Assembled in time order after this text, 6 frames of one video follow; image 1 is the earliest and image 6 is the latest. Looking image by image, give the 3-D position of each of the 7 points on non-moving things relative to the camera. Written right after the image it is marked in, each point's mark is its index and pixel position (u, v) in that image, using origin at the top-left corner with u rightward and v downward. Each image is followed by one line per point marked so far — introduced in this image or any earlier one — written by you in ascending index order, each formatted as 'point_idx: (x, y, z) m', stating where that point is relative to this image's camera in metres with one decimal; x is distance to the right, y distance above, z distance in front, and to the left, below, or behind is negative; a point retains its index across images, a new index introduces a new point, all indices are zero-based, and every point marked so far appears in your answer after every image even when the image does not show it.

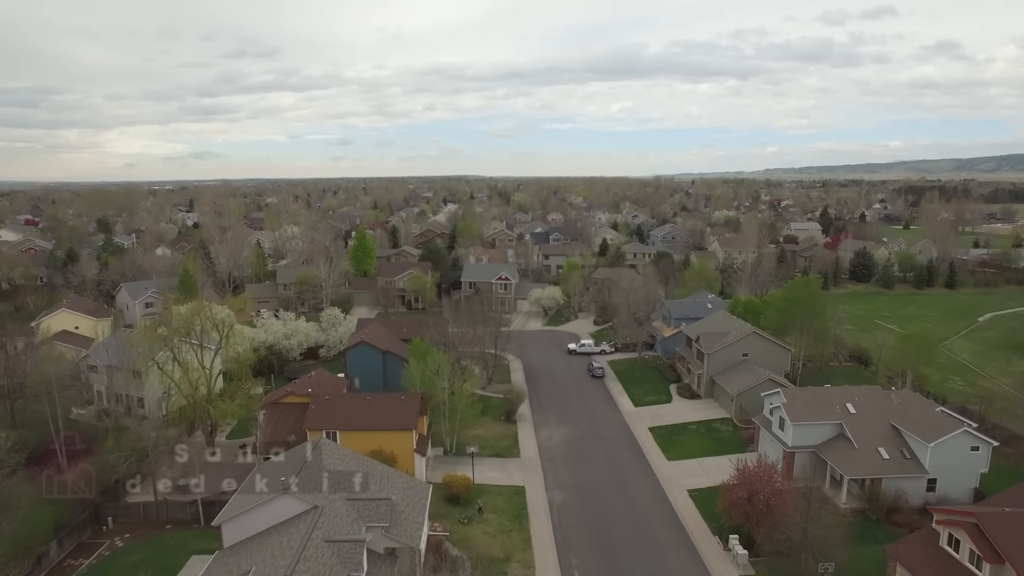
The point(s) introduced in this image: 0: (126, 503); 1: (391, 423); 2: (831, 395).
0: (-10.6, -5.9, +16.6) m
1: (-3.8, -4.2, +18.8) m
2: (+10.2, -3.4, +19.4) m
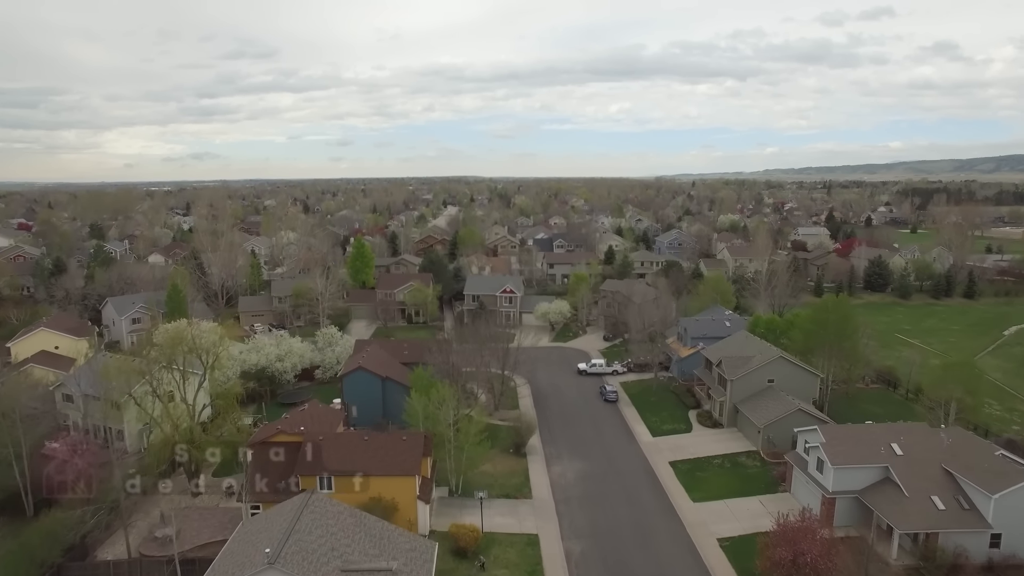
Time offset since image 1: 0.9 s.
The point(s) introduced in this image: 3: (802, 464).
0: (-10.2, -6.7, +14.8) m
1: (-3.4, -5.1, +17.0) m
2: (+10.5, -4.2, +17.6) m
3: (+8.9, -5.4, +18.5) m
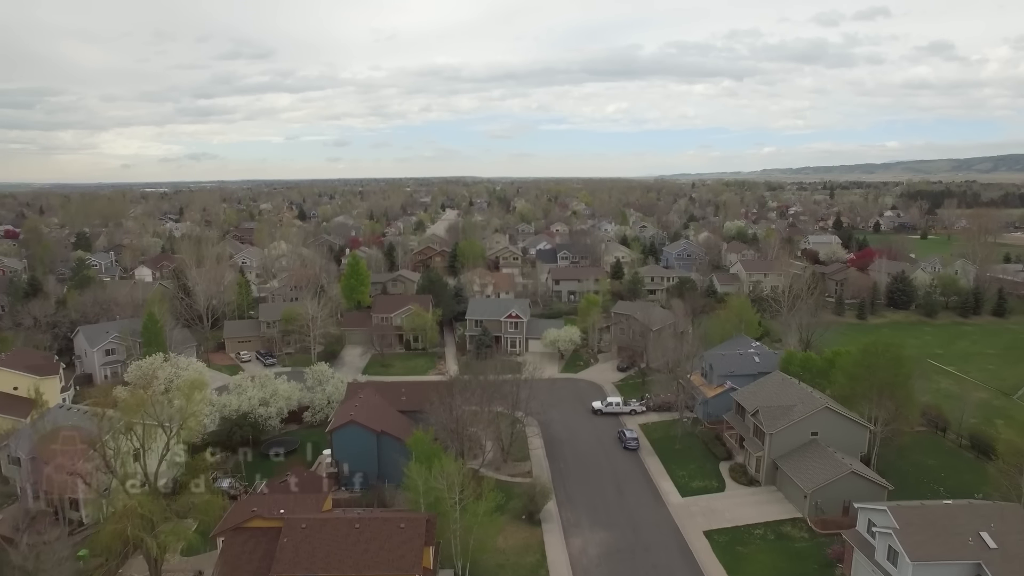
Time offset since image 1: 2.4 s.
0: (-9.8, -8.2, +12.1) m
1: (-3.0, -6.5, +14.3) m
2: (+11.0, -5.7, +15.0) m
3: (+9.3, -6.8, +15.8) m
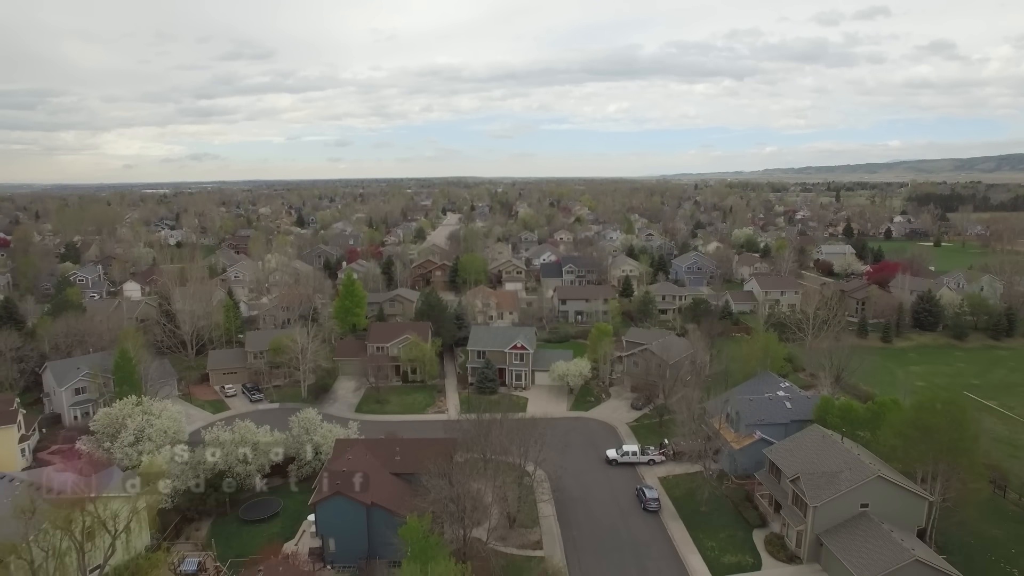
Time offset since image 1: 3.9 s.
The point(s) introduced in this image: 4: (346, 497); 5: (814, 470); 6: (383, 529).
0: (-9.6, -9.8, +9.5) m
1: (-2.8, -8.1, +11.8) m
2: (+11.2, -7.2, +12.4) m
3: (+9.5, -8.4, +13.2) m
4: (-5.0, -6.2, +18.1) m
5: (+9.6, -5.8, +19.3) m
6: (-4.0, -7.4, +18.5) m
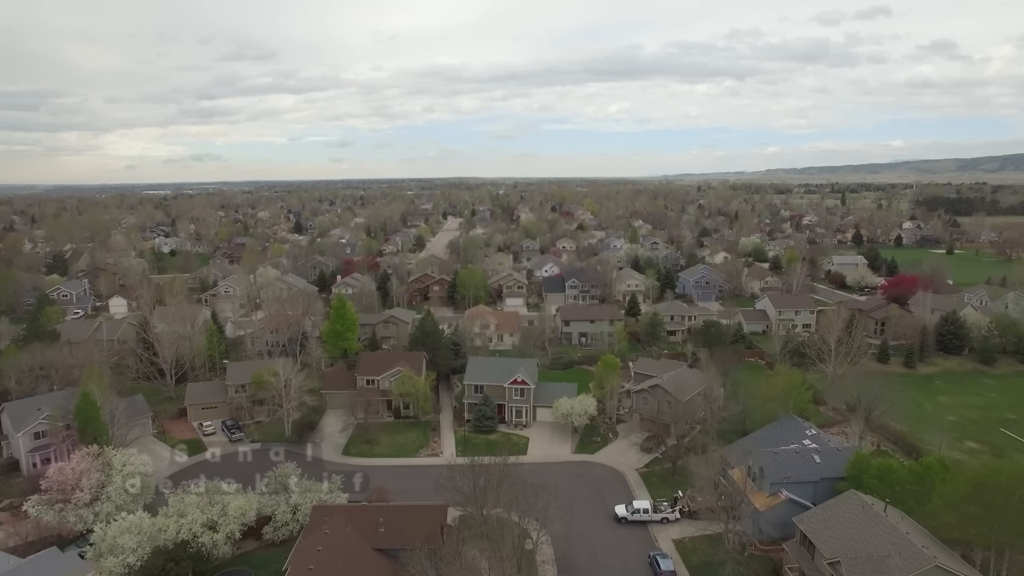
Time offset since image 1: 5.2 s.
0: (-9.6, -11.3, +7.2) m
1: (-2.8, -9.6, +9.4) m
2: (+11.1, -8.7, +9.9) m
3: (+9.5, -9.8, +10.8) m
4: (-5.0, -7.7, +15.7) m
5: (+9.5, -7.3, +16.8) m
6: (-4.0, -8.9, +16.1) m
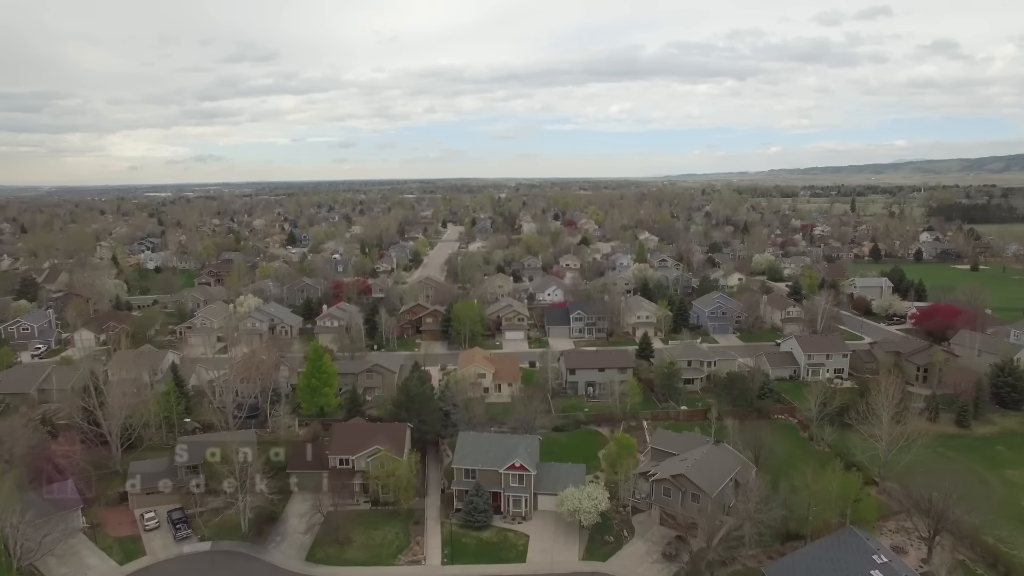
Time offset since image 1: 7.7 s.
0: (-9.8, -14.2, +2.4) m
1: (-3.0, -12.4, +4.6) m
2: (+10.9, -11.5, +5.1) m
3: (+9.3, -12.7, +5.9) m
4: (-5.2, -10.6, +10.9) m
5: (+9.4, -10.1, +12.0) m
6: (-4.2, -11.8, +11.3) m
